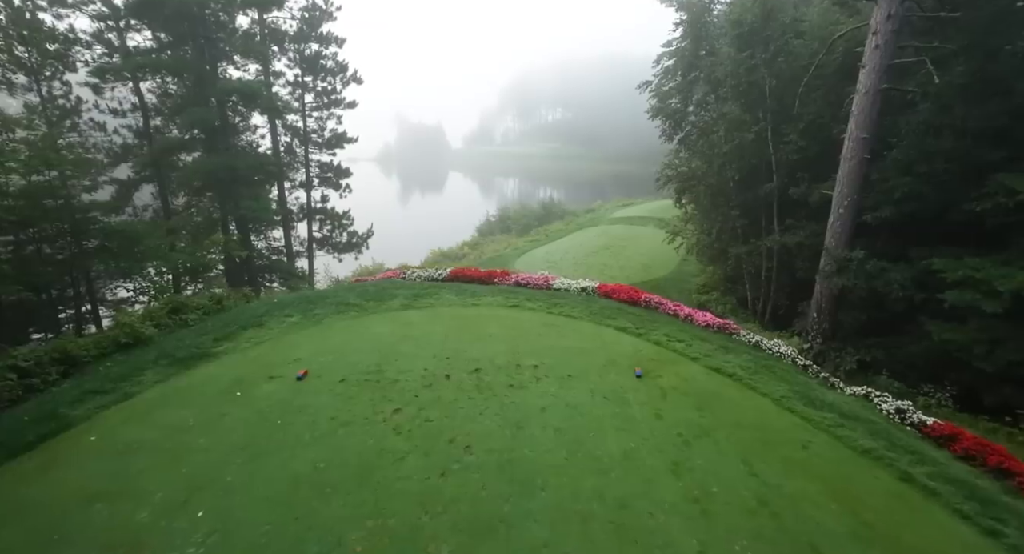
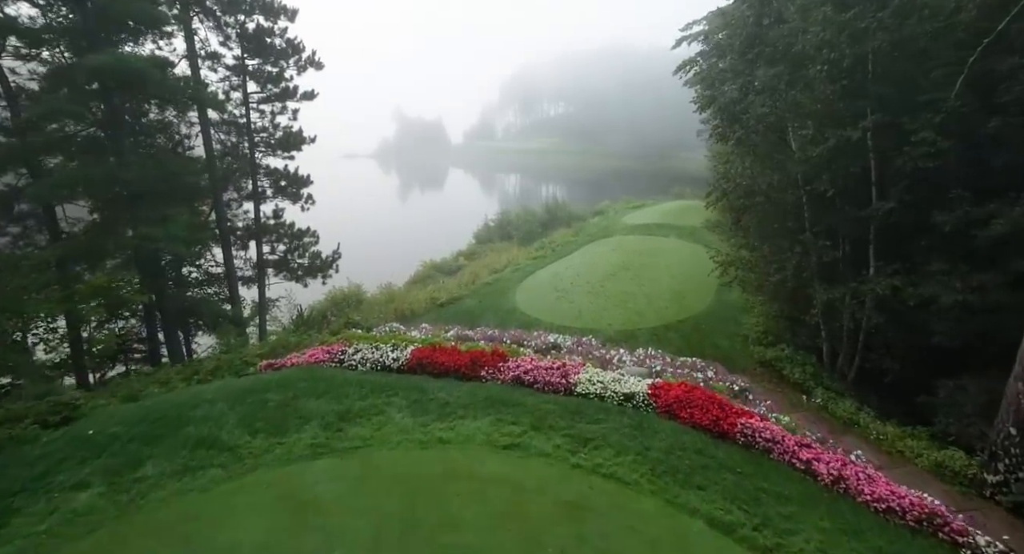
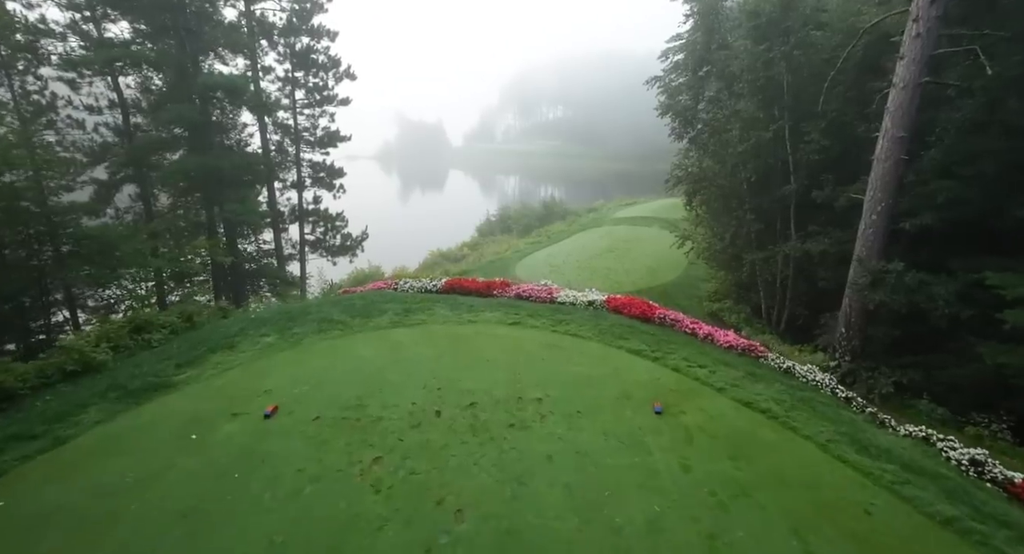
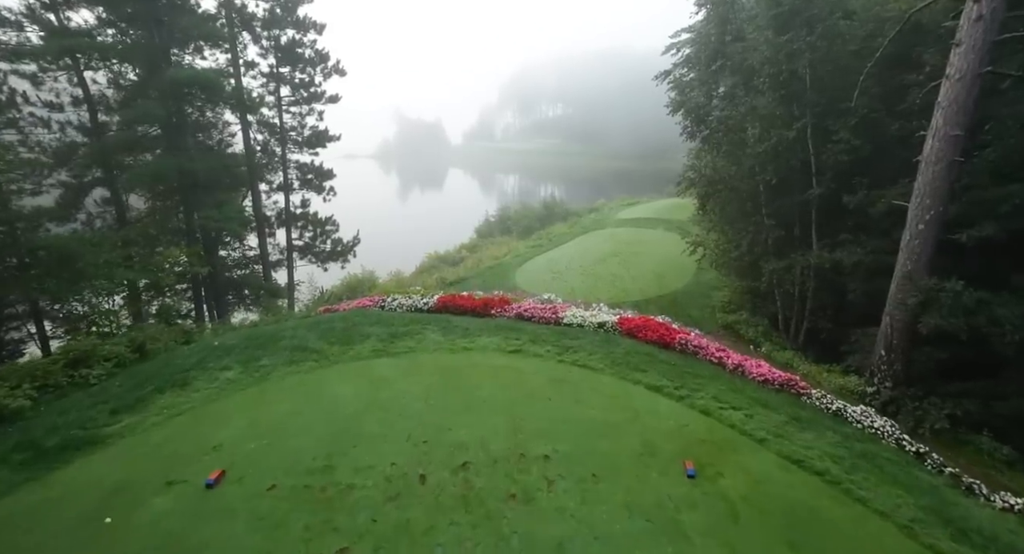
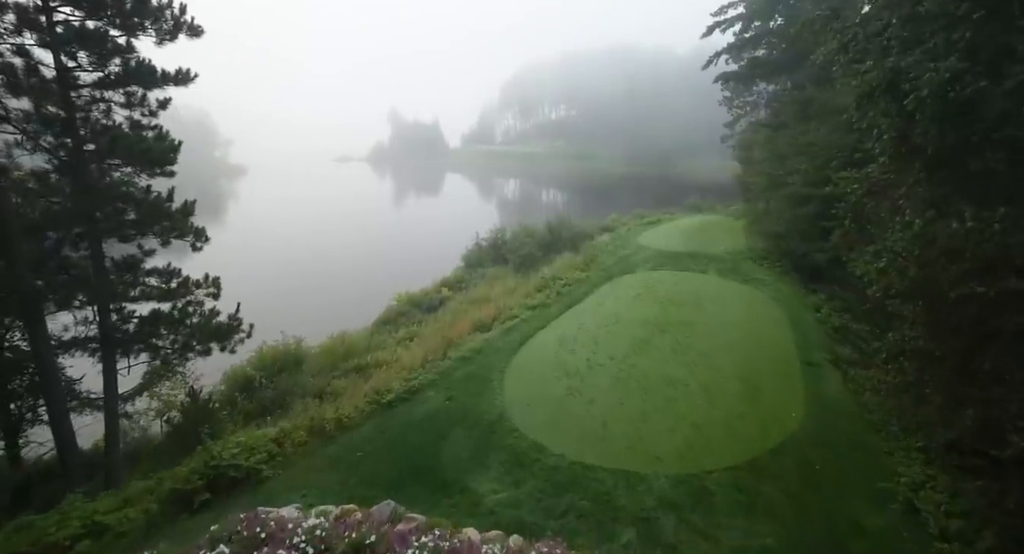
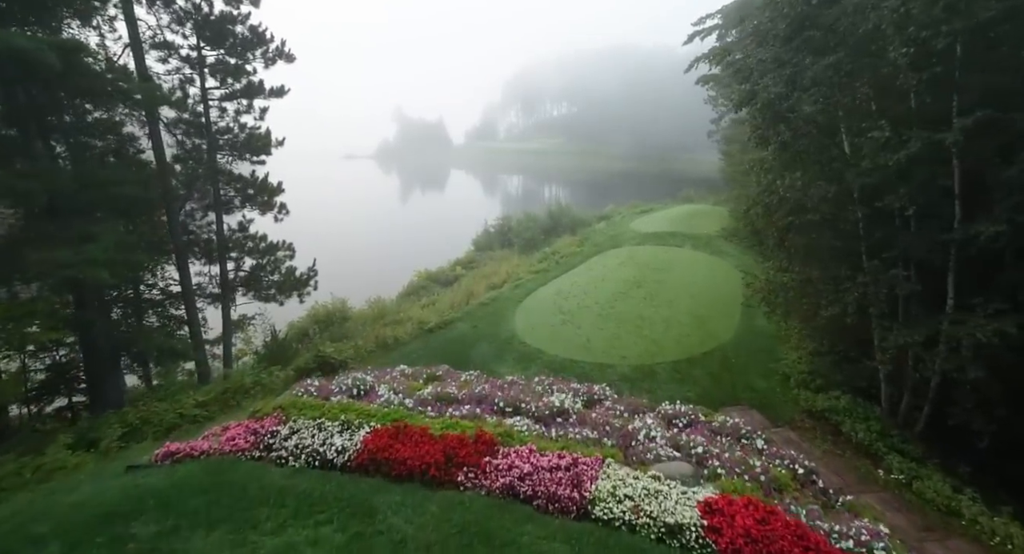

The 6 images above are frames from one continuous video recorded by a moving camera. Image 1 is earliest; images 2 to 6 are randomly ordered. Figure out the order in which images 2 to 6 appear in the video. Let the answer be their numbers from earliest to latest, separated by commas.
3, 4, 2, 6, 5
